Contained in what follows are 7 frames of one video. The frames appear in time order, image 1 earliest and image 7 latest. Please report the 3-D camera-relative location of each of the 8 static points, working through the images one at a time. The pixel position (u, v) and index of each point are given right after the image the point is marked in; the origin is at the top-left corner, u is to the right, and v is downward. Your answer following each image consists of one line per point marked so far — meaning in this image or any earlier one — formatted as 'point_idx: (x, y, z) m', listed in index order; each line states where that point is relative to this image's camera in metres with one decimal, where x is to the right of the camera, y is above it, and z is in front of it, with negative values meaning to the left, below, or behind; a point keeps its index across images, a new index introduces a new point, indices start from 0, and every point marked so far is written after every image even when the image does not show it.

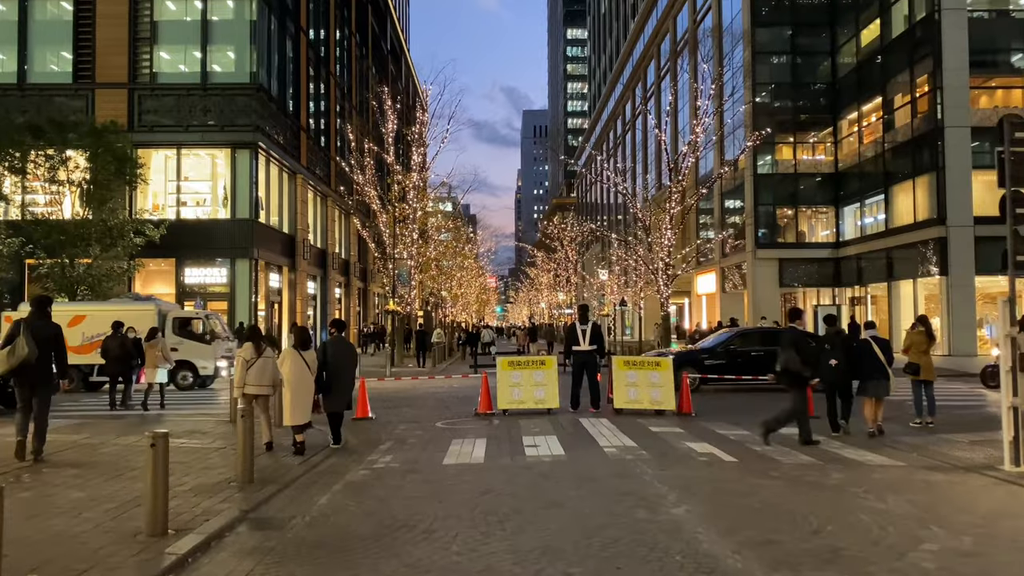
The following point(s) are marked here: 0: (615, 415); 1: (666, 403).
0: (+1.5, -1.9, +12.2) m
1: (+2.3, -1.8, +12.1) m
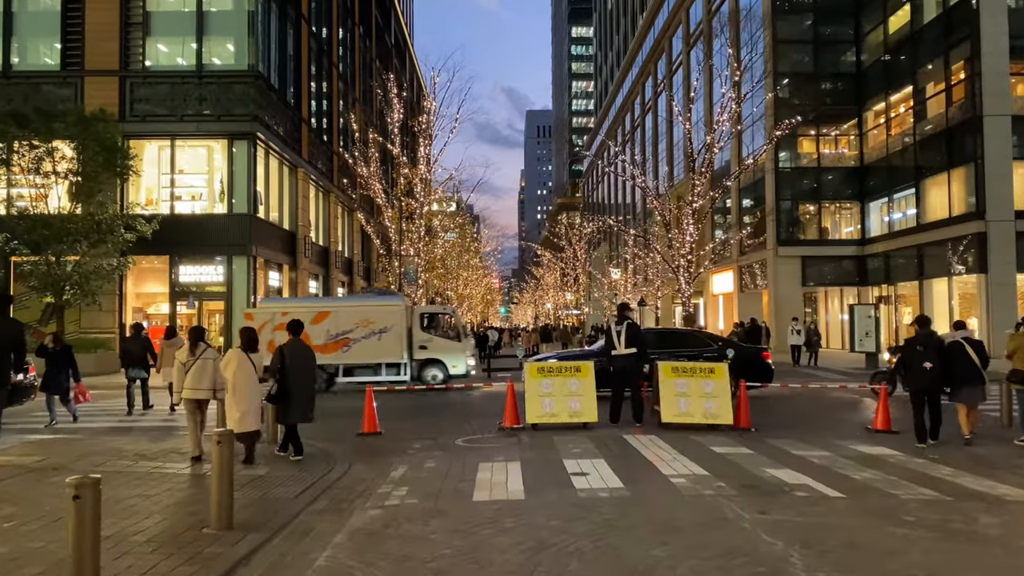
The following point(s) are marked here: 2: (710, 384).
0: (+1.9, -1.9, +10.5) m
1: (+2.7, -1.7, +10.4) m
2: (+2.6, -1.3, +10.5) m
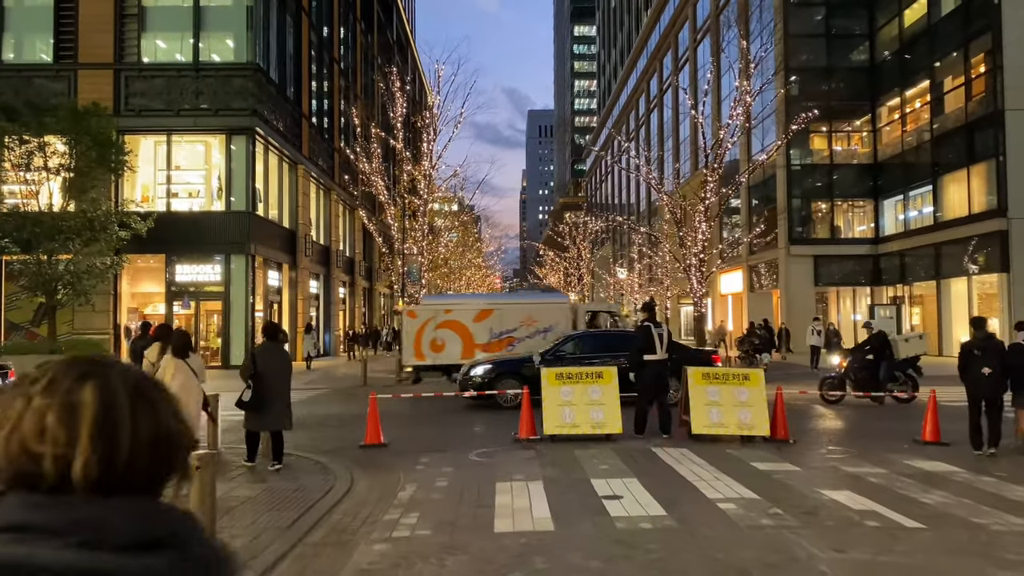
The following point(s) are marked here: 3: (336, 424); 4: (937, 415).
0: (+2.1, -1.8, +9.6) m
1: (+2.9, -1.7, +9.5) m
2: (+2.8, -1.3, +9.6) m
3: (-2.9, -2.2, +12.9) m
4: (+5.3, -1.6, +10.0) m
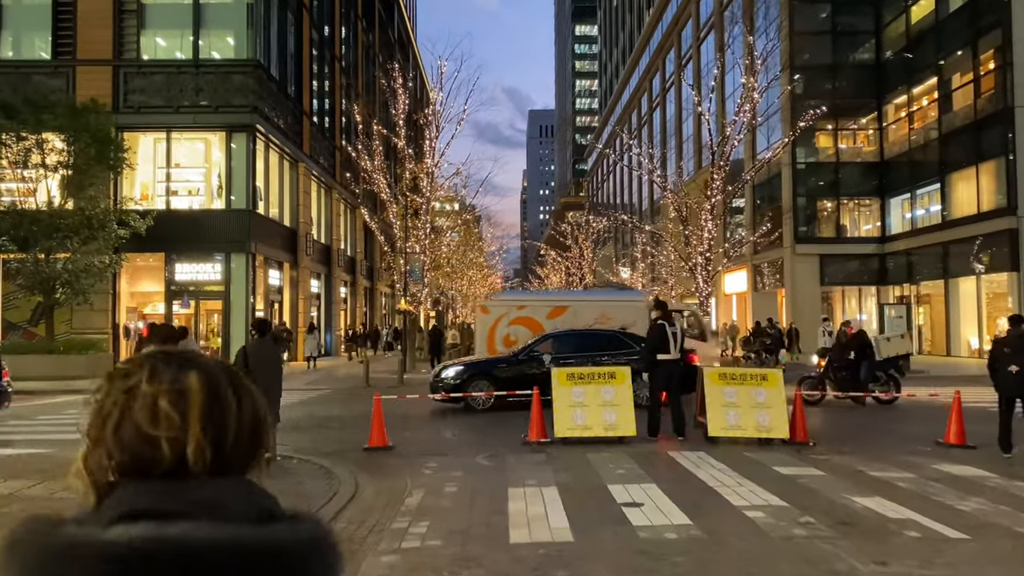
0: (+2.3, -1.8, +9.3) m
1: (+3.1, -1.6, +9.2) m
2: (+2.9, -1.2, +9.3) m
3: (-2.7, -2.2, +12.5) m
4: (+5.4, -1.6, +9.6) m
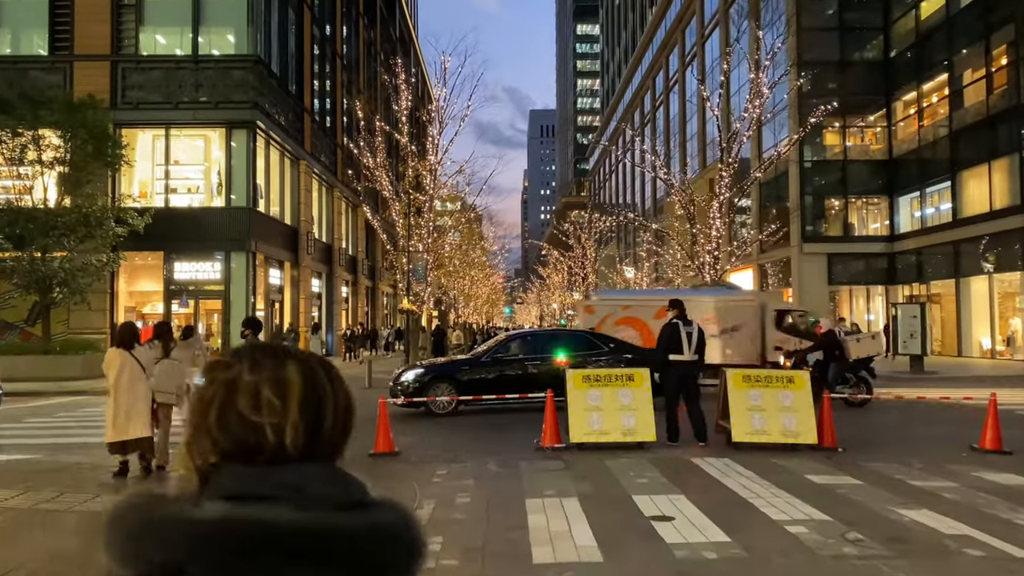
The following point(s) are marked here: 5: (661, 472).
0: (+2.4, -1.8, +8.8) m
1: (+3.2, -1.6, +8.7) m
2: (+3.1, -1.2, +8.8) m
3: (-2.6, -2.1, +12.1) m
4: (+5.6, -1.5, +9.1) m
5: (+1.4, -1.8, +7.6) m
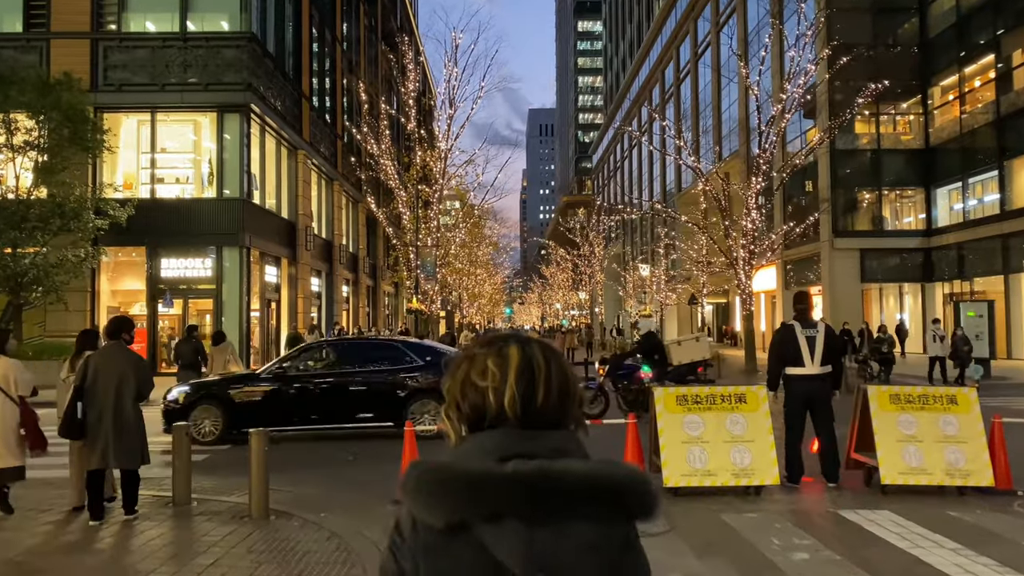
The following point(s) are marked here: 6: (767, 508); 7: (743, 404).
0: (+3.0, -1.7, +6.6) m
1: (+3.8, -1.5, +6.5) m
2: (+3.7, -1.1, +6.6) m
3: (-2.0, -2.1, +9.8) m
4: (+6.2, -1.4, +6.9) m
5: (+2.0, -1.7, +5.4) m
6: (+2.0, -1.7, +6.2) m
7: (+1.9, -1.0, +6.7) m
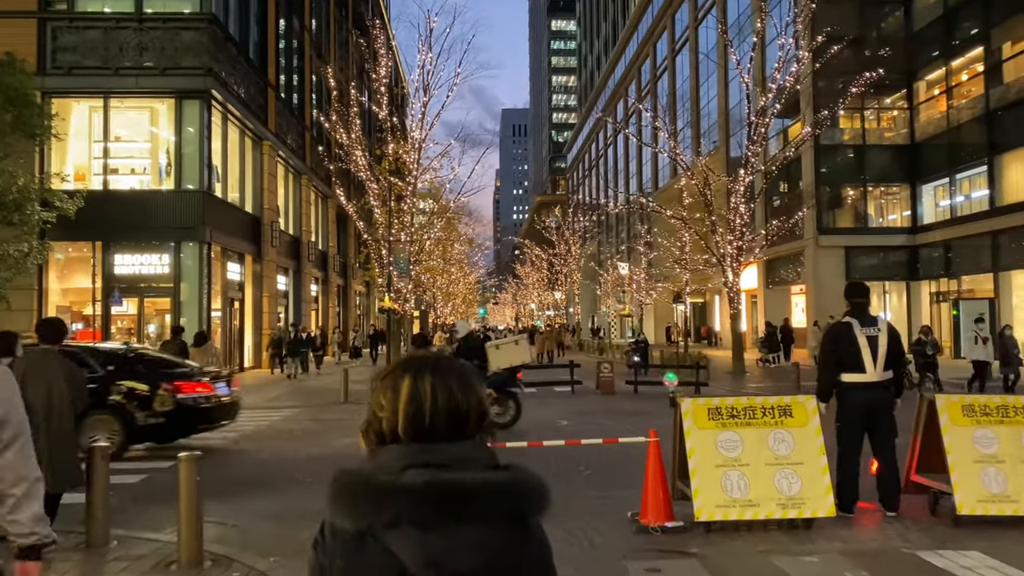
0: (+3.0, -1.6, +5.4) m
1: (+3.8, -1.4, +5.4) m
2: (+3.6, -1.0, +5.5) m
3: (-2.1, -2.0, +8.5) m
4: (+6.1, -1.4, +5.9) m
5: (+2.0, -1.6, +4.2) m
6: (+2.0, -1.6, +5.0) m
7: (+1.9, -0.9, +5.5) m
